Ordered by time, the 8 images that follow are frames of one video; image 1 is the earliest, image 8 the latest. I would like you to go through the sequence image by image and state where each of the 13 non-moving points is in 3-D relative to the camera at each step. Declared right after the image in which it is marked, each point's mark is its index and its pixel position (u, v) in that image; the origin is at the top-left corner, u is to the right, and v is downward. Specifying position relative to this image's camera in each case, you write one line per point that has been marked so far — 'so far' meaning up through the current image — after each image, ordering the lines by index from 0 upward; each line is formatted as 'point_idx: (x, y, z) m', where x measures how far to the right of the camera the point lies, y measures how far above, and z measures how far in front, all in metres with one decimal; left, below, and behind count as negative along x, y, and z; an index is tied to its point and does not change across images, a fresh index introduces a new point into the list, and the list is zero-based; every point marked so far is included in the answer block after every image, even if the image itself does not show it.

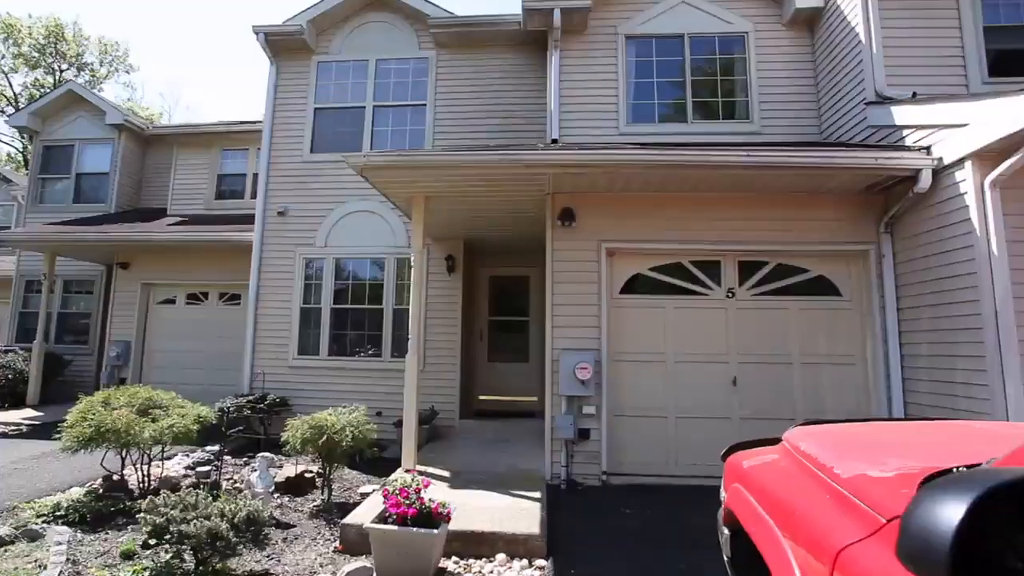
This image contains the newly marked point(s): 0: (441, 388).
0: (-1.2, -1.8, +7.9) m
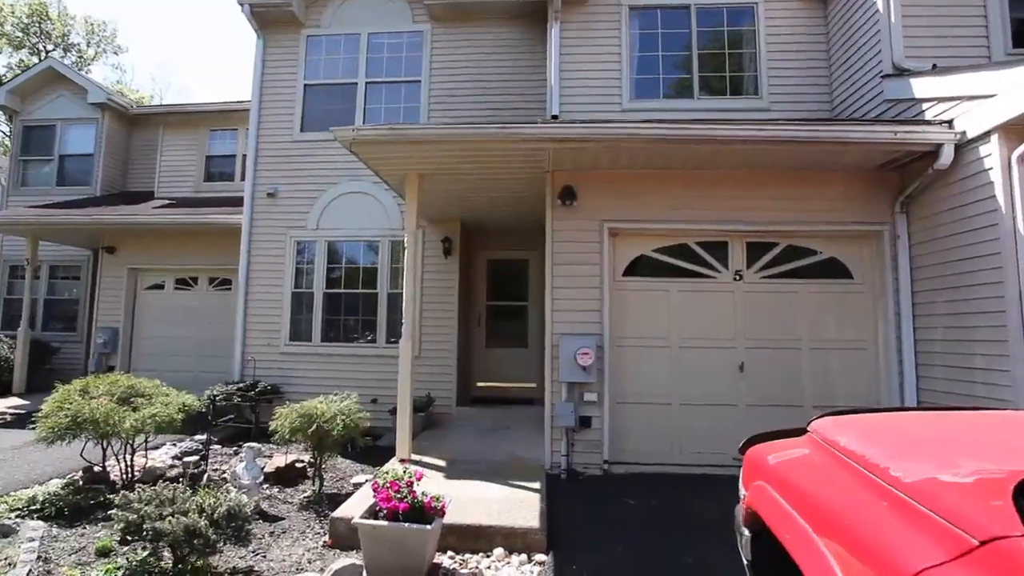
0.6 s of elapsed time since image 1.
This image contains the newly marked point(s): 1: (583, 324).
0: (-1.3, -1.5, +7.7) m
1: (+0.8, -0.4, +5.4) m
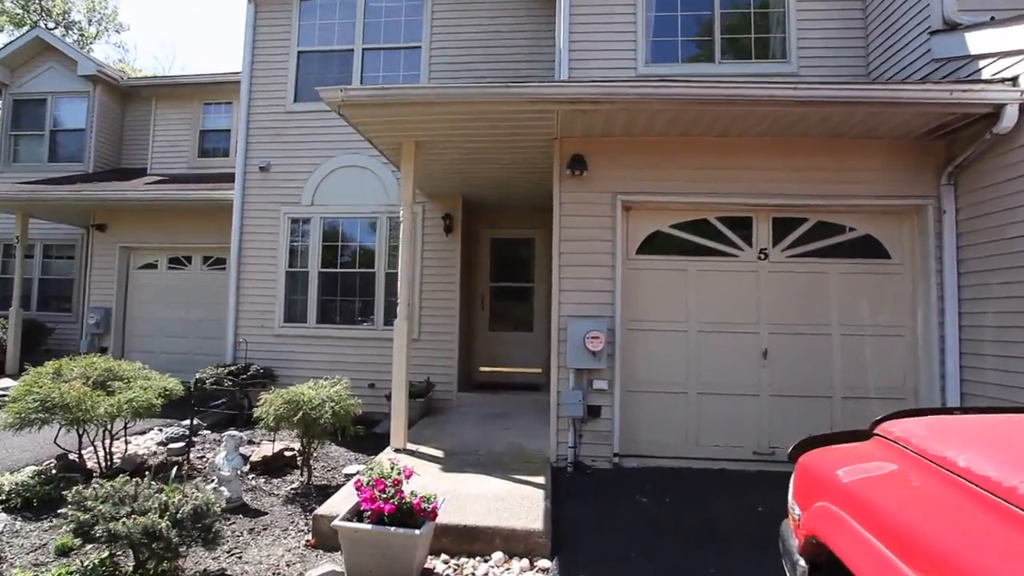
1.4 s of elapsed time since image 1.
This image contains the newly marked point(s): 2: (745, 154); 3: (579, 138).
0: (-1.2, -1.2, +7.4) m
1: (+0.9, -0.2, +5.0) m
2: (+2.6, +1.5, +5.1) m
3: (+0.8, +1.7, +5.1) m
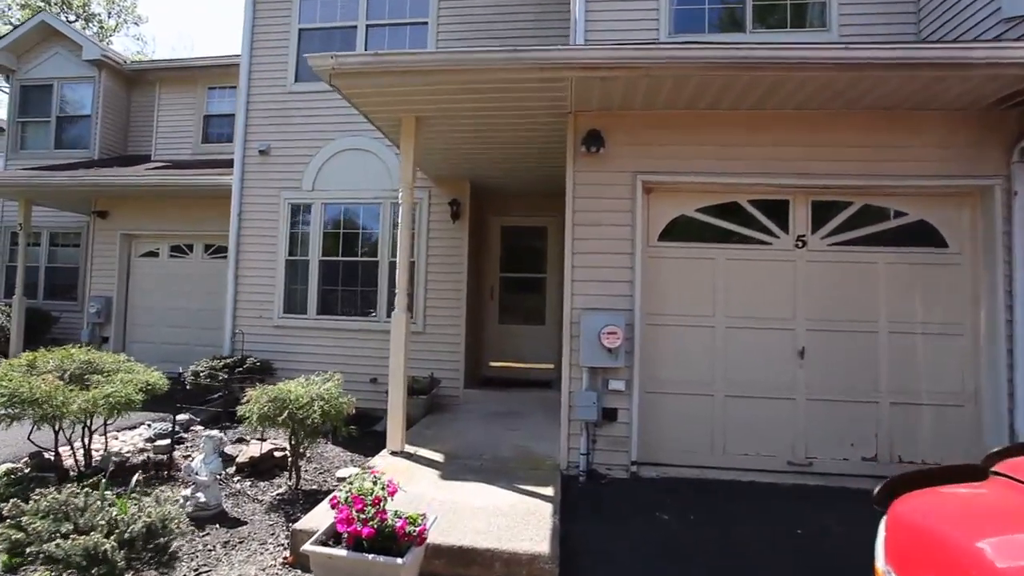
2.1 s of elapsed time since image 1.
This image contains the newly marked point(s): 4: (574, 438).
0: (-1.0, -1.0, +7.0) m
1: (+1.0, -0.1, +4.5) m
2: (+2.7, +1.6, +4.6) m
3: (+0.8, +1.8, +4.6) m
4: (+0.6, -1.5, +4.4) m
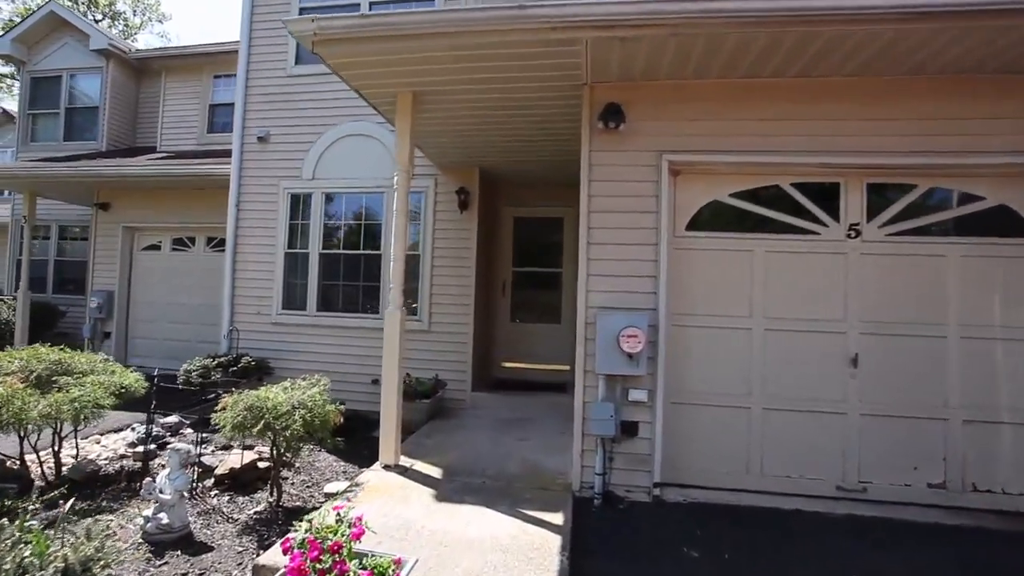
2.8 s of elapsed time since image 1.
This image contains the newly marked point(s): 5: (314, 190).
0: (-0.9, -0.9, +6.5) m
1: (+1.0, -0.1, +3.9) m
2: (+2.8, +1.6, +3.9) m
3: (+0.9, +1.8, +4.0) m
4: (+0.6, -1.4, +3.8) m
5: (-3.0, +1.5, +6.9) m
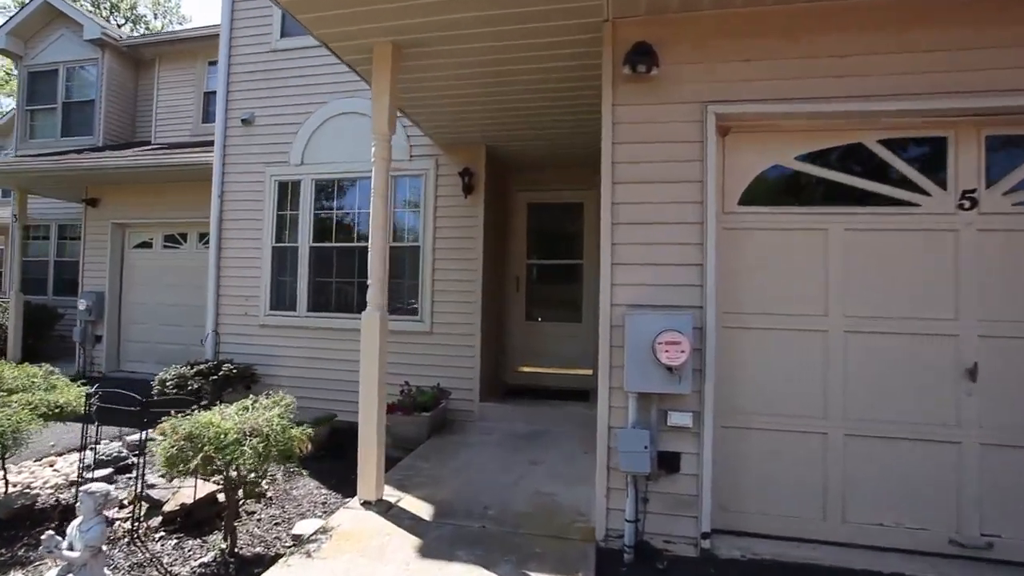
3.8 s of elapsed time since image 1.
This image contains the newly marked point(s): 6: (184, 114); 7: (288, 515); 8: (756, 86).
0: (-0.7, -0.9, +5.7) m
1: (+1.0, 0.0, +3.1) m
2: (+2.8, +1.7, +2.9) m
3: (+0.9, +1.9, +3.2) m
4: (+0.7, -1.4, +3.0) m
5: (-2.8, +1.5, +6.2) m
6: (-6.8, +3.6, +9.4) m
7: (-1.8, -1.8, +3.6) m
8: (+1.7, +1.4, +3.1) m
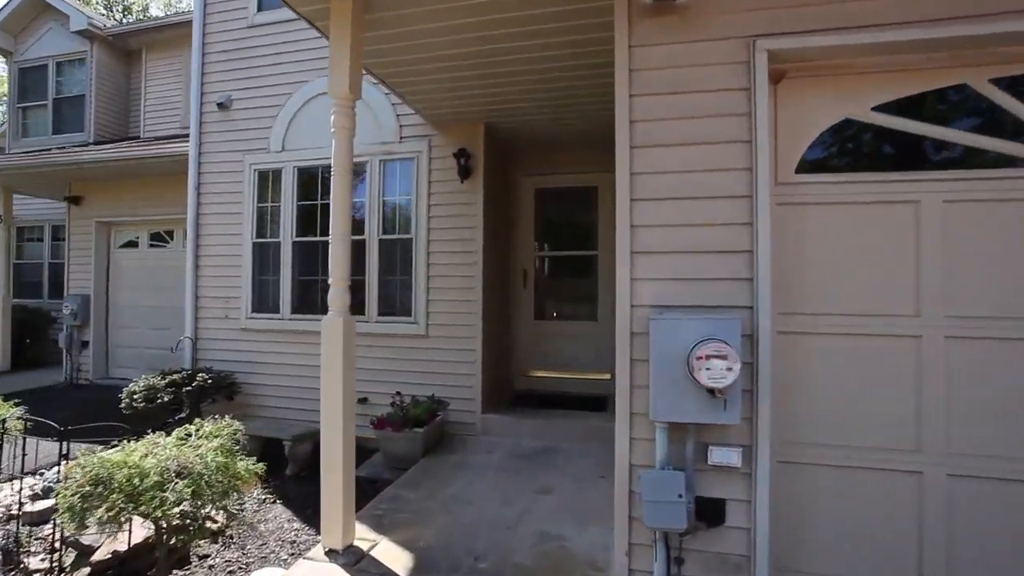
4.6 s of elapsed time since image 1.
0: (-0.7, -0.9, +5.1) m
1: (+1.0, 0.0, +2.3) m
2: (+2.7, +1.8, +2.1) m
3: (+0.8, +1.9, +2.4) m
4: (+0.7, -1.3, +2.3) m
5: (-2.8, +1.5, +5.6) m
6: (-6.7, +3.6, +8.9) m
7: (-1.8, -1.8, +3.1) m
8: (+1.6, +1.4, +2.3) m
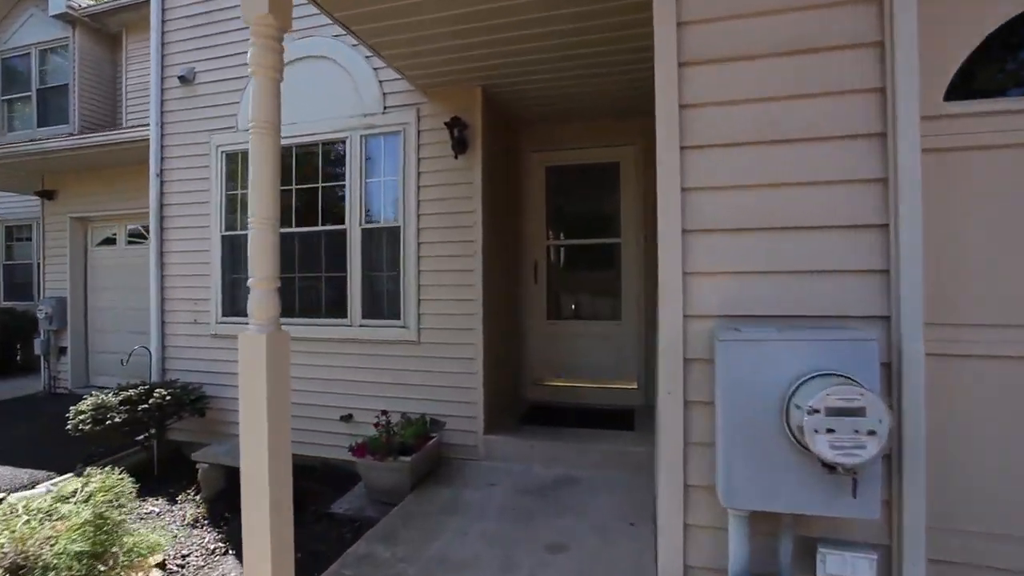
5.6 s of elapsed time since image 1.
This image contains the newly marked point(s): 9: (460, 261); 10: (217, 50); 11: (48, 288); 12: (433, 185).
0: (-0.6, -0.8, +4.3) m
1: (+0.9, 0.0, +1.5) m
2: (+2.6, +1.8, +1.2) m
3: (+0.7, +1.9, +1.5) m
4: (+0.6, -1.3, +1.5) m
5: (-2.7, +1.5, +4.8) m
6: (-6.5, +3.6, +8.3) m
7: (-1.8, -1.8, +2.3) m
8: (+1.5, +1.4, +1.4) m
9: (-0.5, +0.3, +4.3) m
10: (-3.2, +2.6, +5.0) m
11: (-7.2, 0.0, +7.2) m
12: (-0.7, +1.0, +4.4) m
